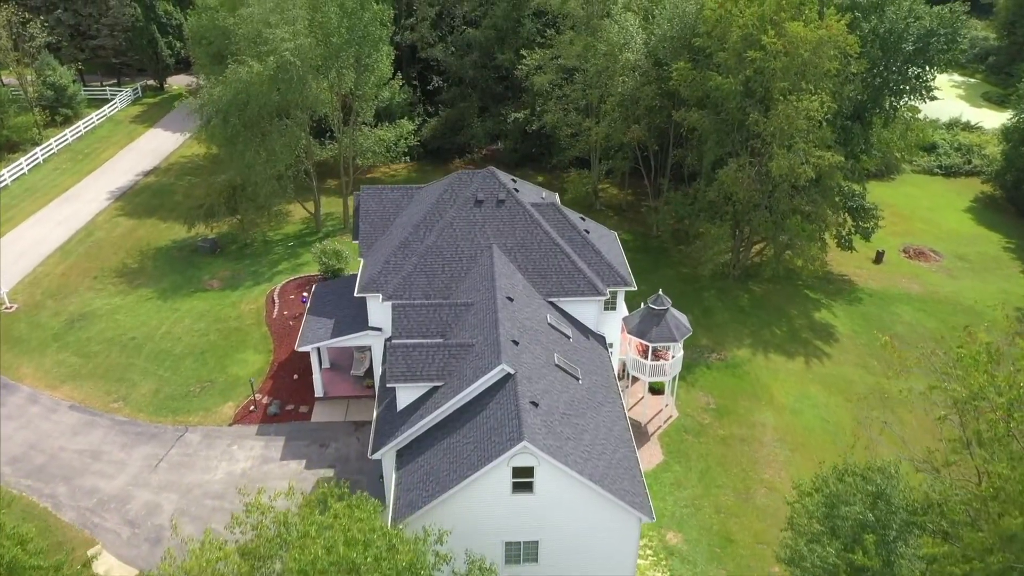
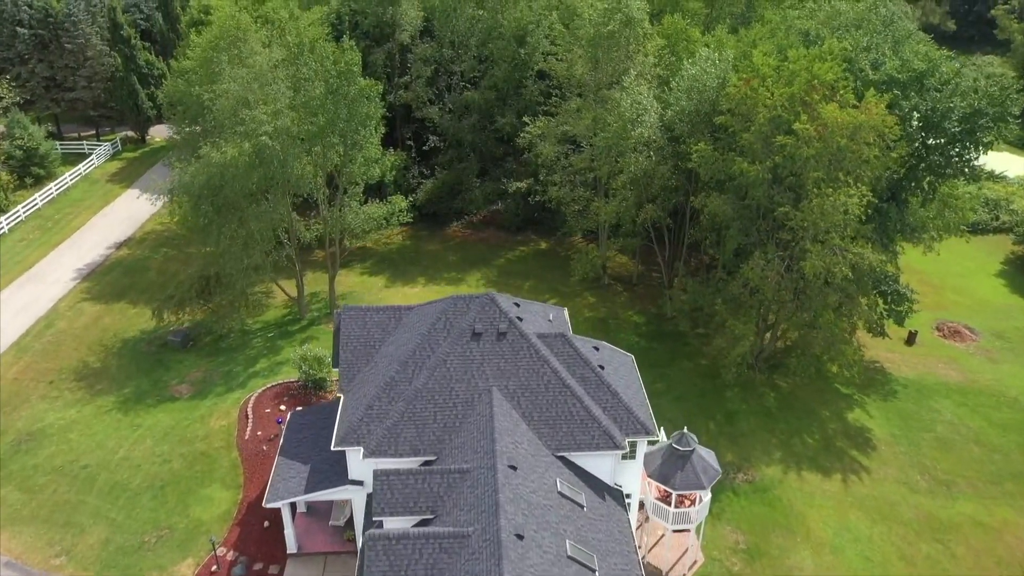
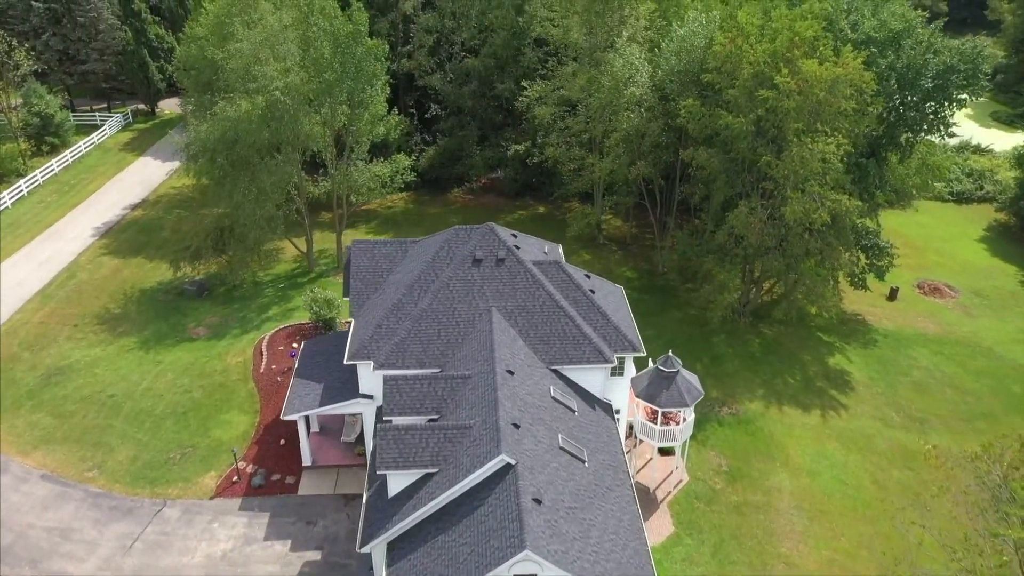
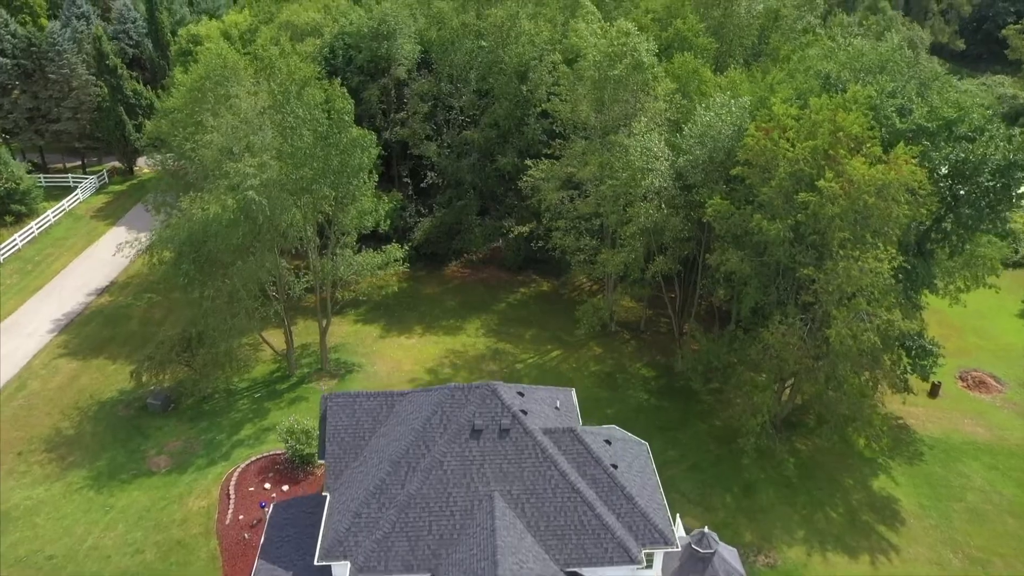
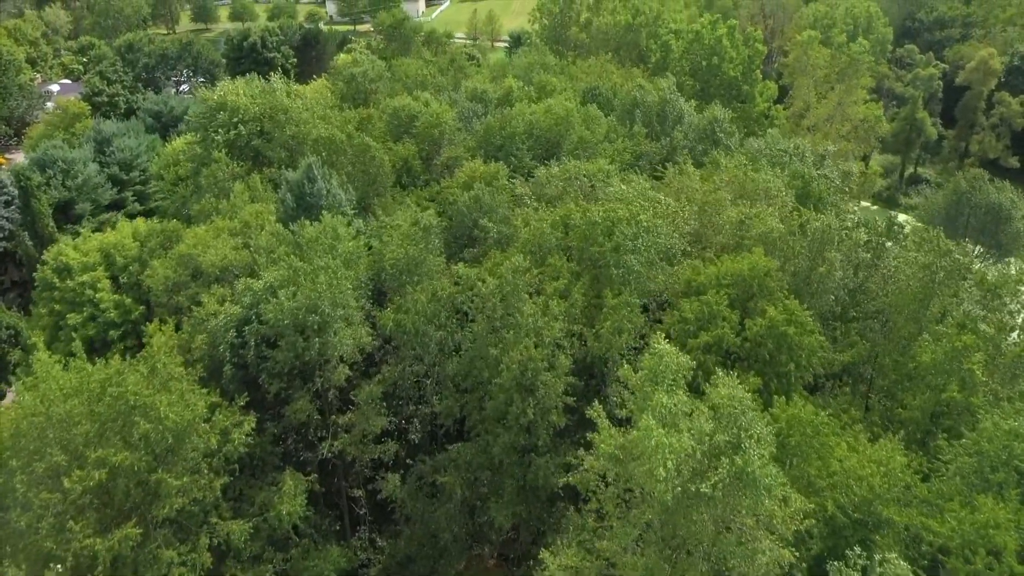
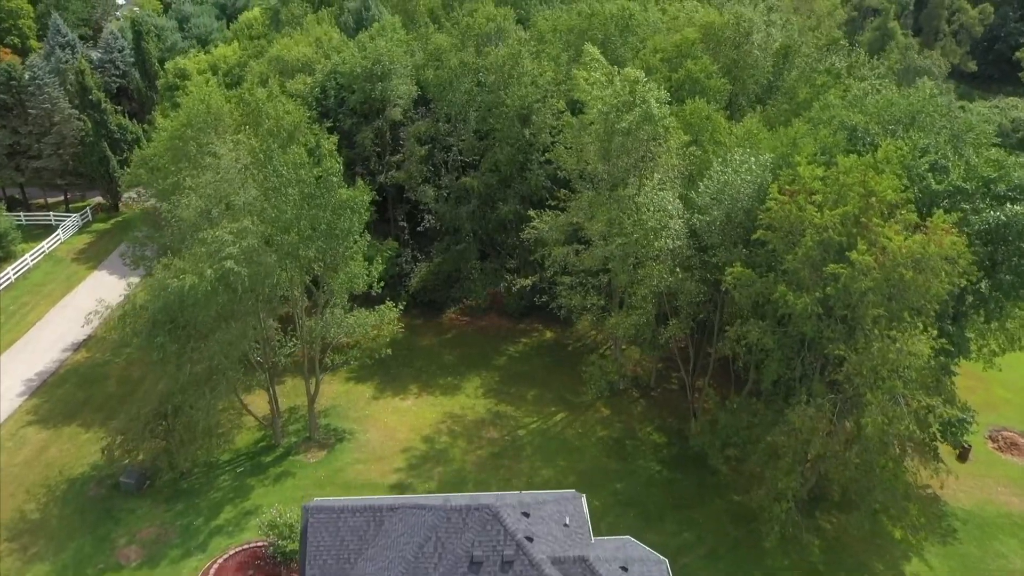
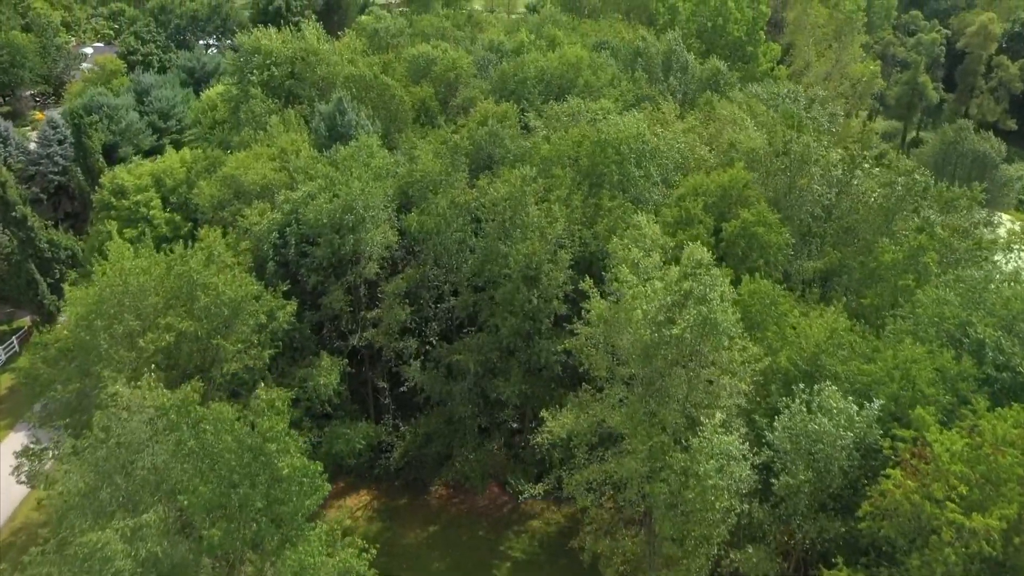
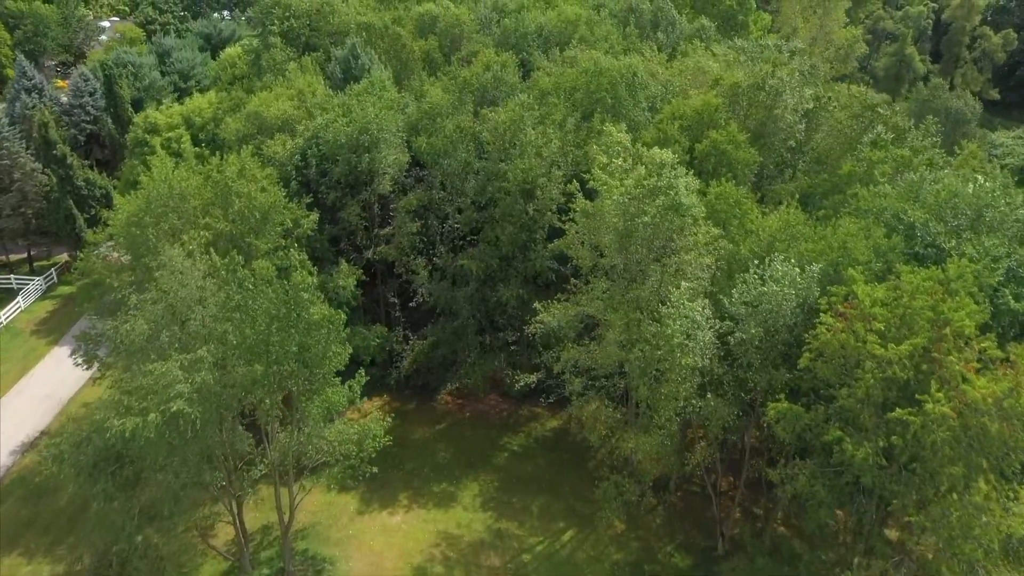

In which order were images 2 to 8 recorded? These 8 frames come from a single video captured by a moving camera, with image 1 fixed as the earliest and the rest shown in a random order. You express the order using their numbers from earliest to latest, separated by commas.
3, 2, 4, 6, 8, 7, 5
